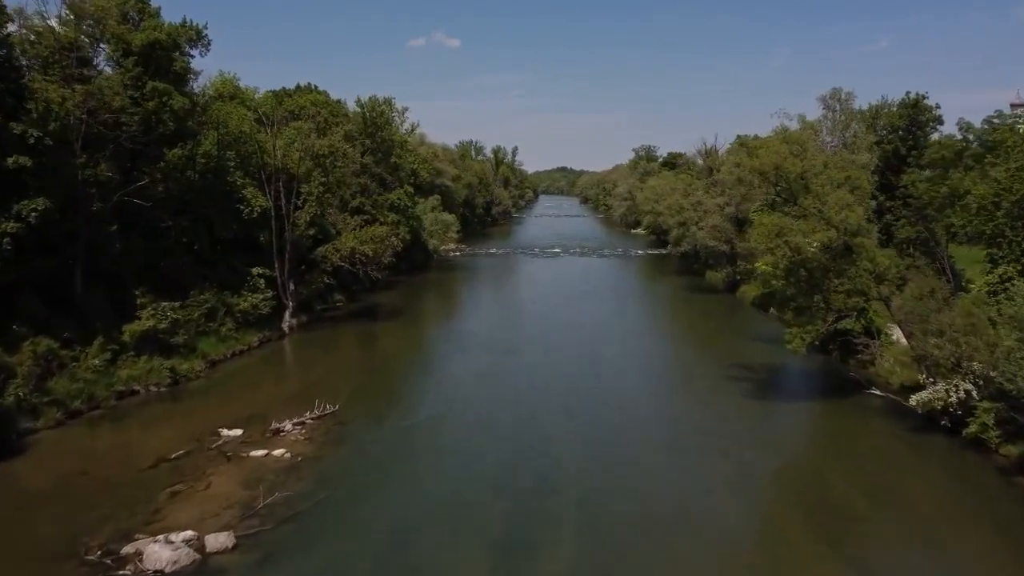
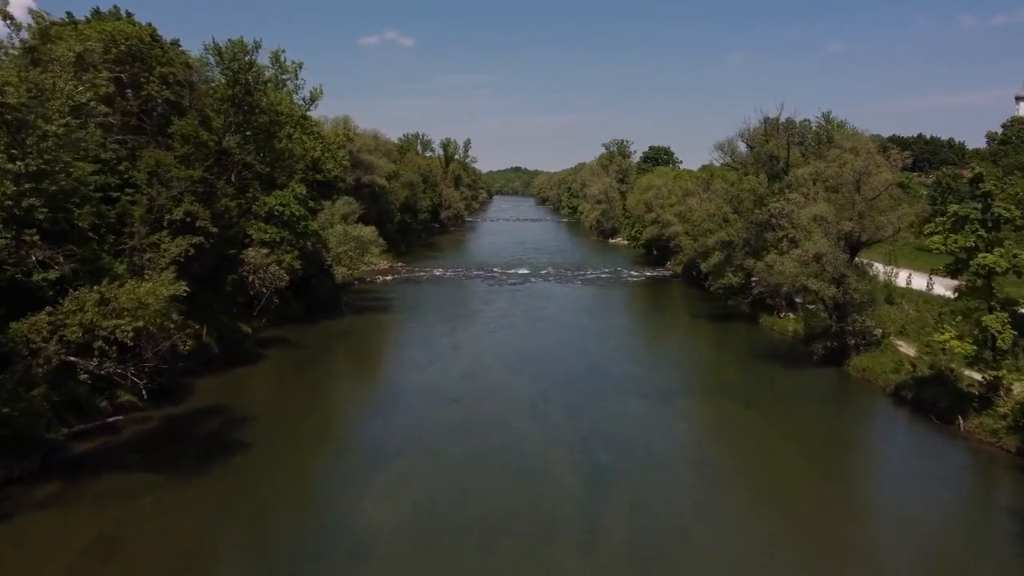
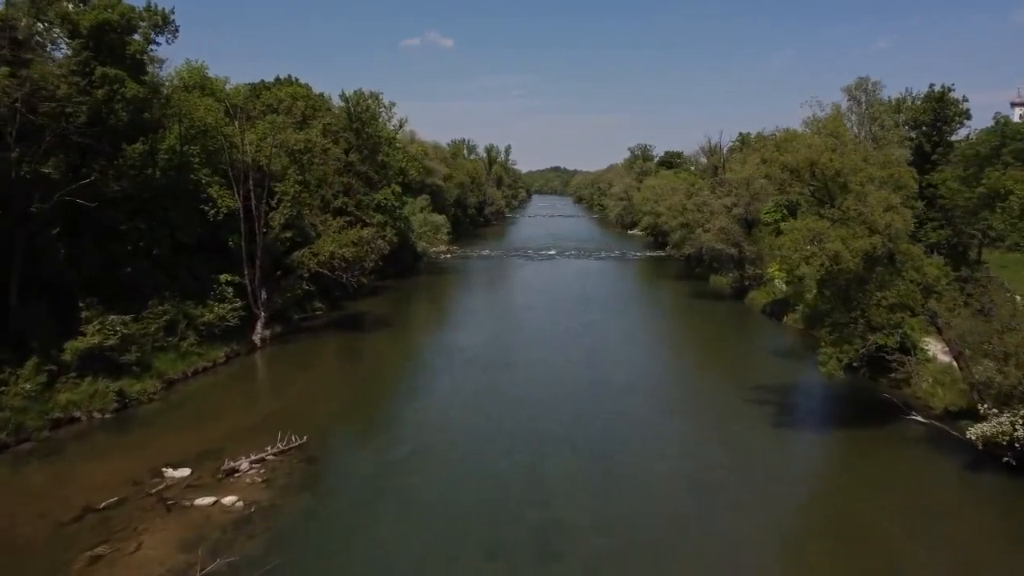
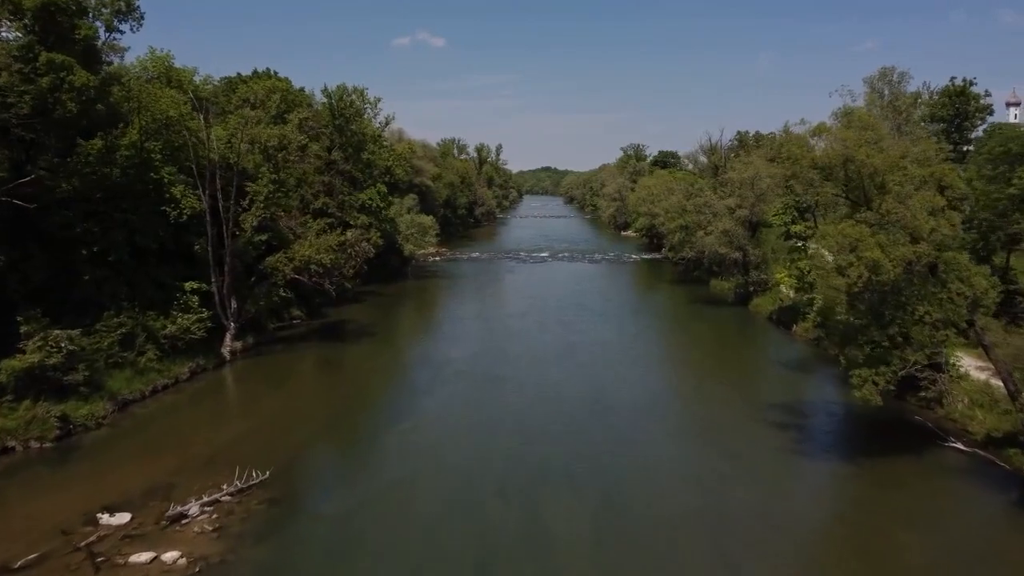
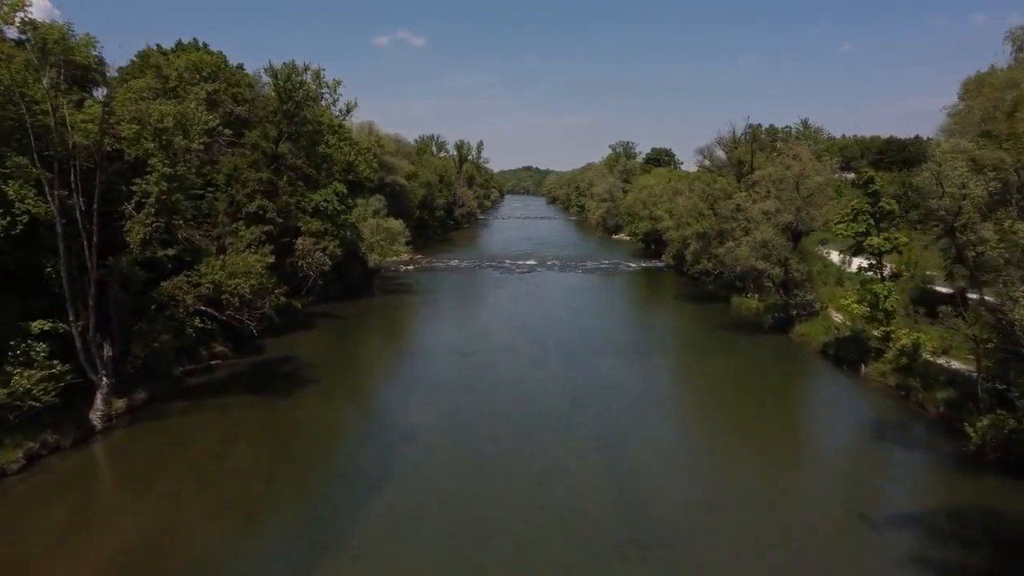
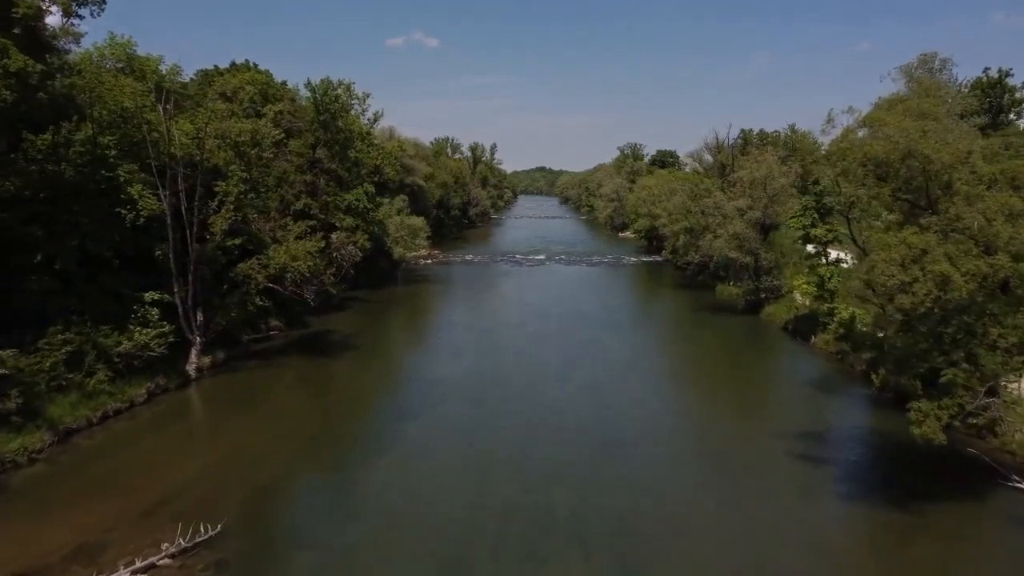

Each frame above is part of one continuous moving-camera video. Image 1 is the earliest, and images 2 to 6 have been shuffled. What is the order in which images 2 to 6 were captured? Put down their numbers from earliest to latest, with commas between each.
3, 4, 6, 5, 2
